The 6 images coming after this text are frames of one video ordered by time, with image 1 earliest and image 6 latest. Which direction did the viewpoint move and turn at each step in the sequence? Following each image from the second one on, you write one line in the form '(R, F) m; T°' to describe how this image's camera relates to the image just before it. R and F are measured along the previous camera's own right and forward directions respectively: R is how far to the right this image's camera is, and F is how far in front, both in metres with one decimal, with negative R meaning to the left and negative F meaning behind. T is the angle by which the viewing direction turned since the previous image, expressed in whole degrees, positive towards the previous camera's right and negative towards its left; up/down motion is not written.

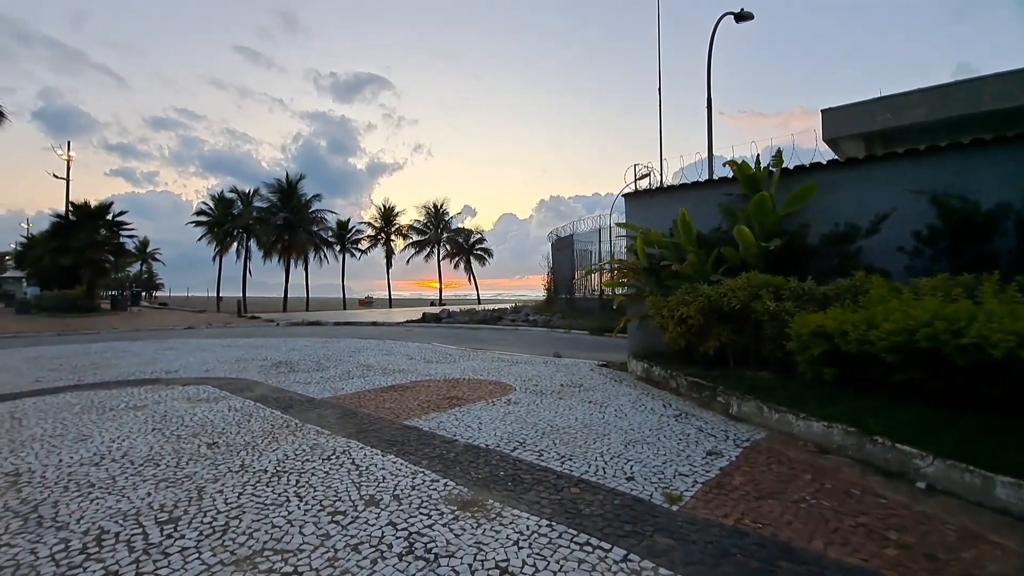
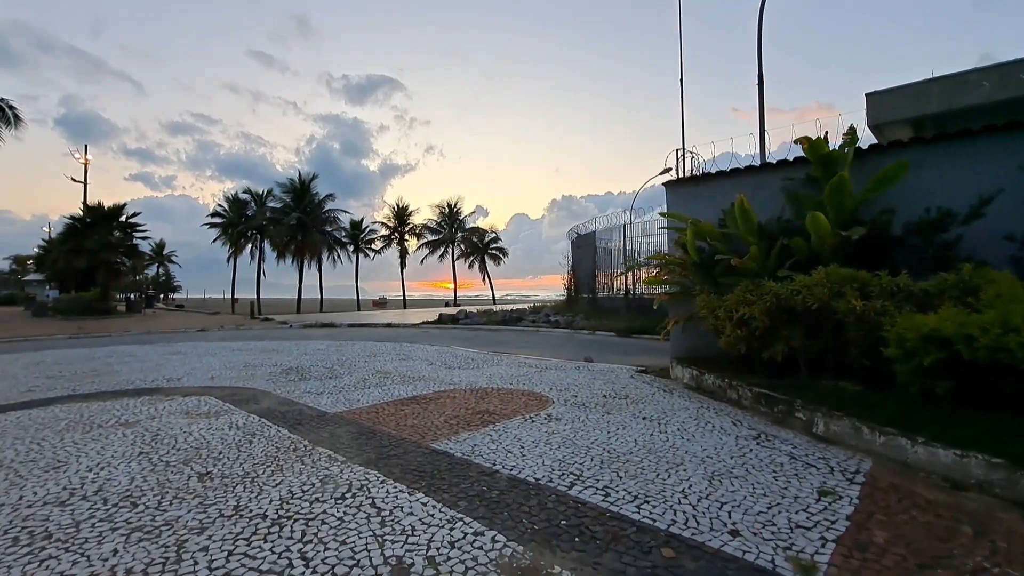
(-0.3, +0.8) m; -1°
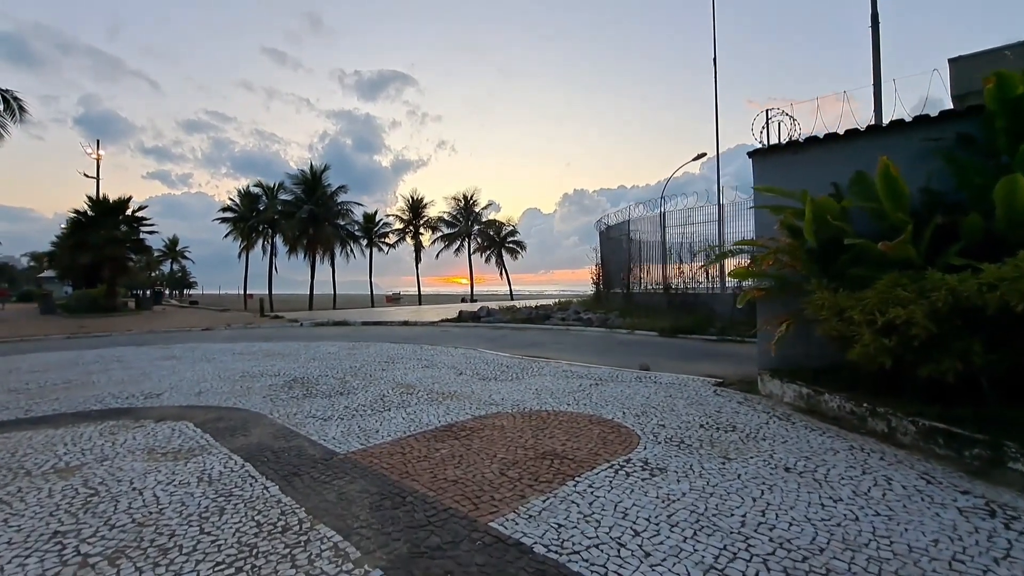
(-0.5, +1.5) m; -1°
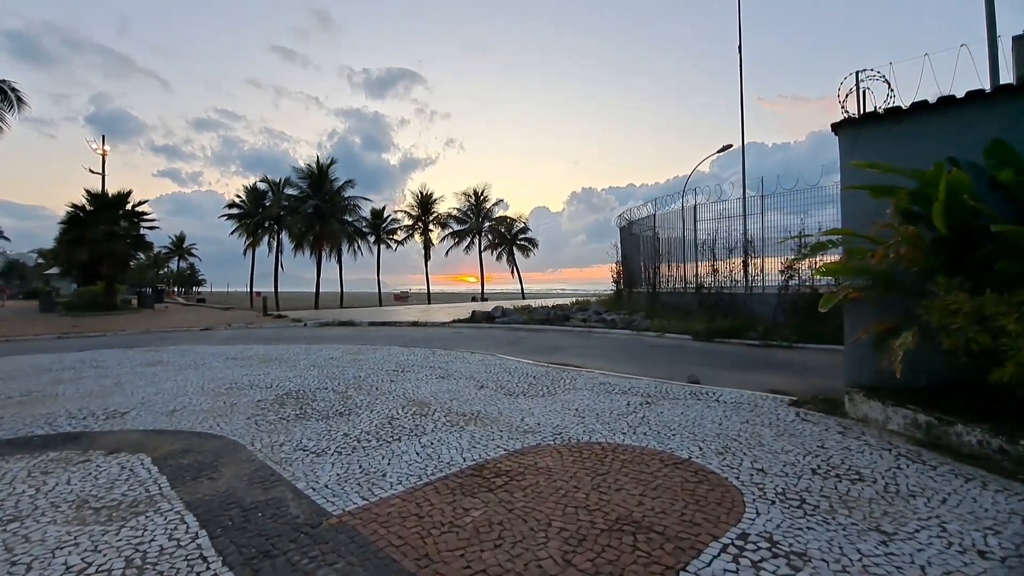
(-0.3, +1.2) m; -1°
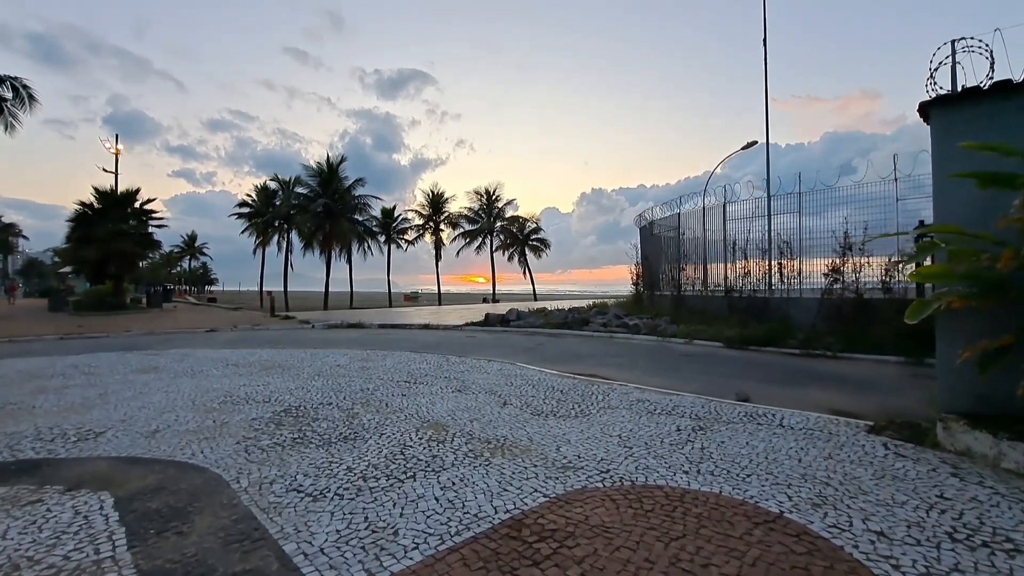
(-0.2, +0.8) m; -1°
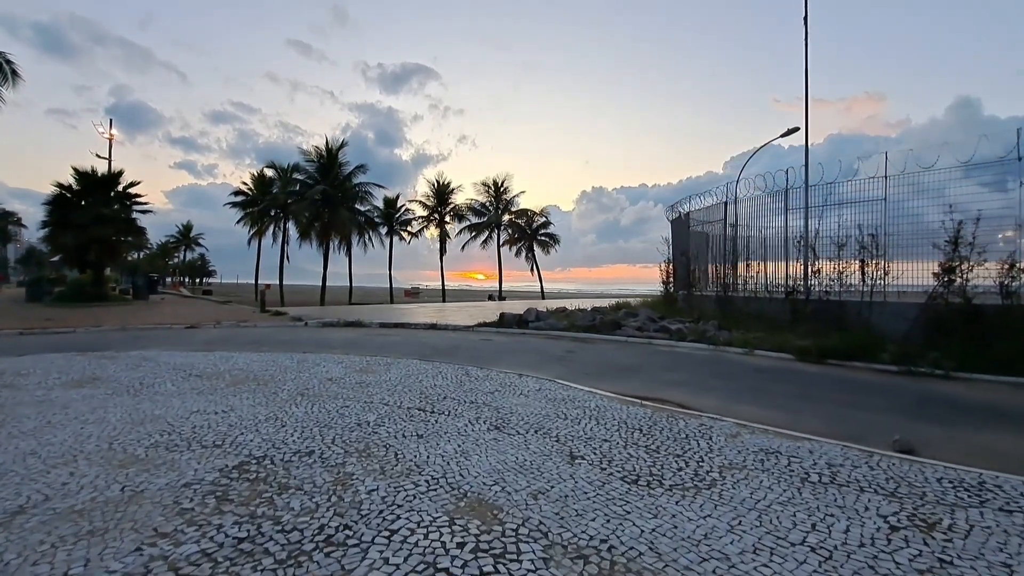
(-0.6, +2.0) m; 0°
